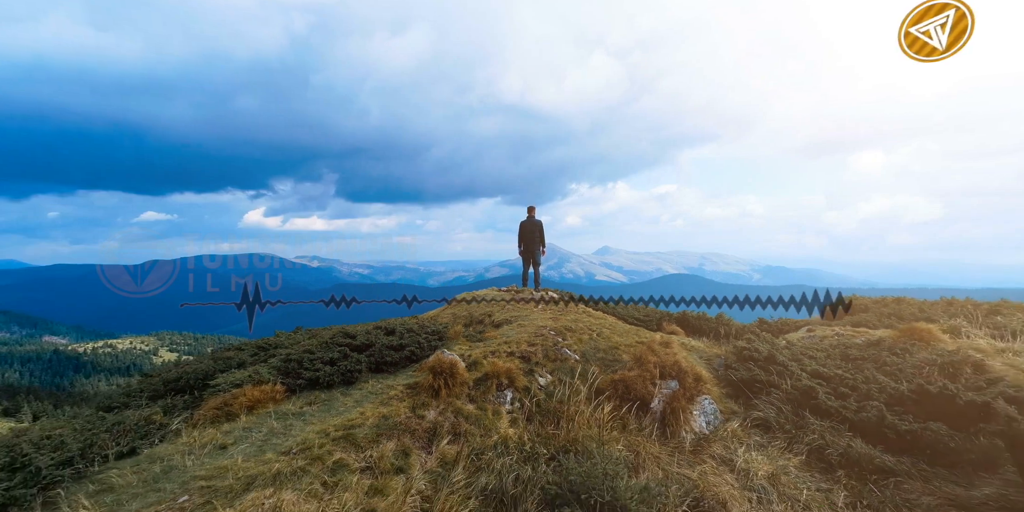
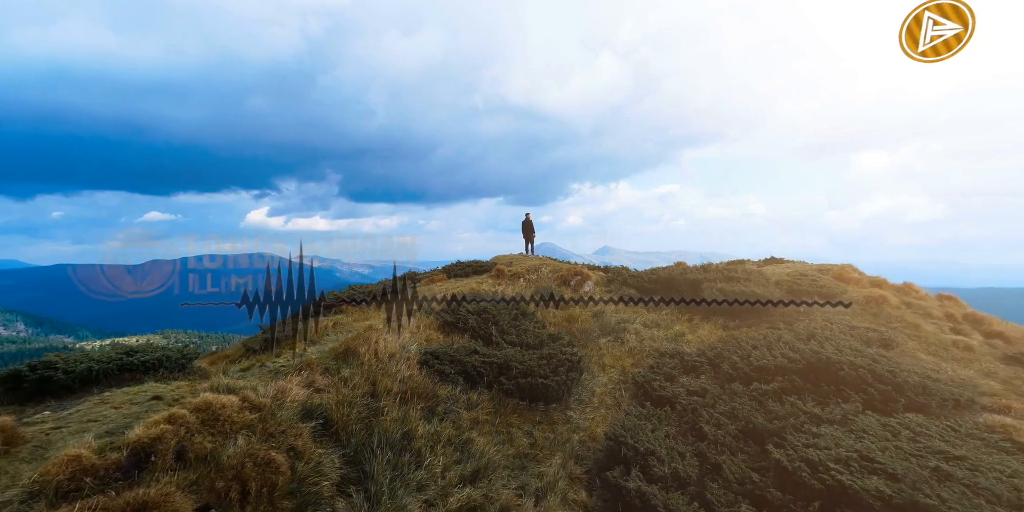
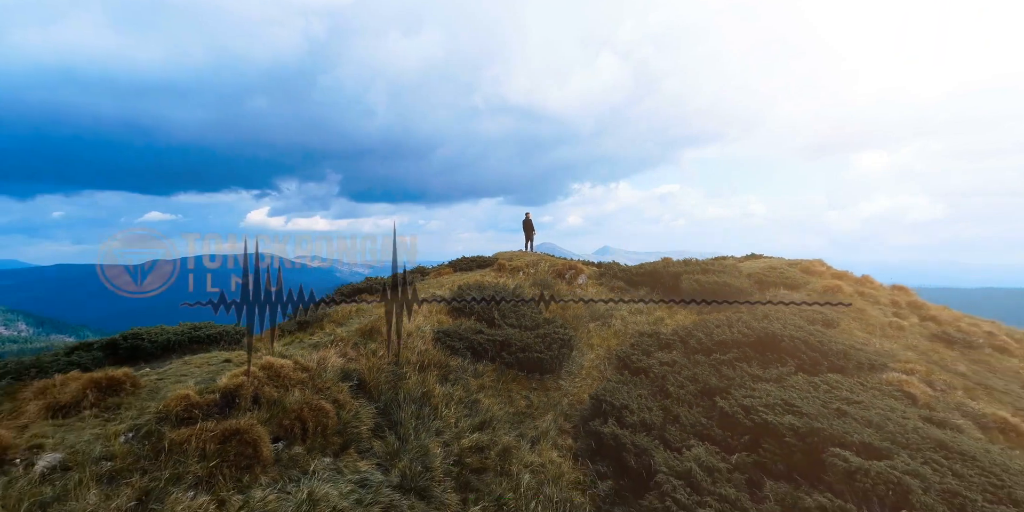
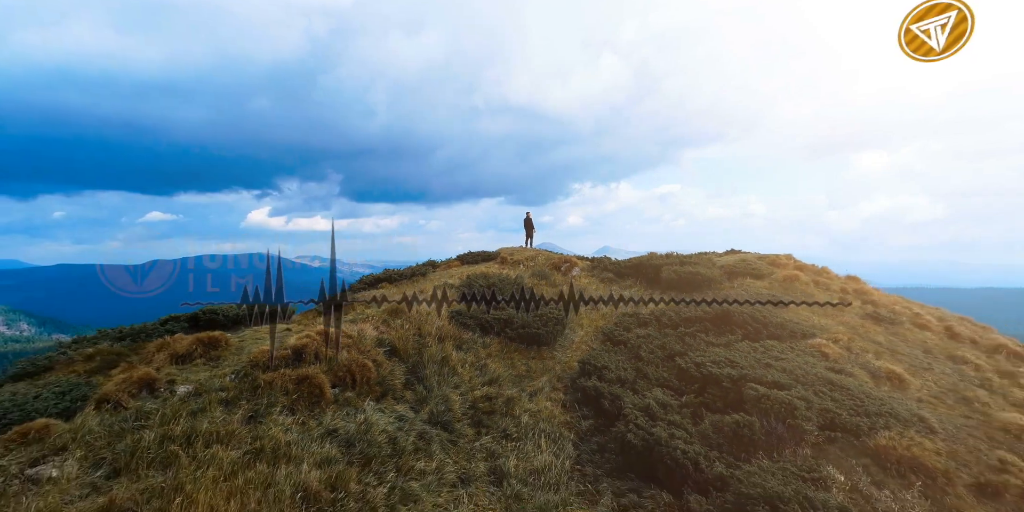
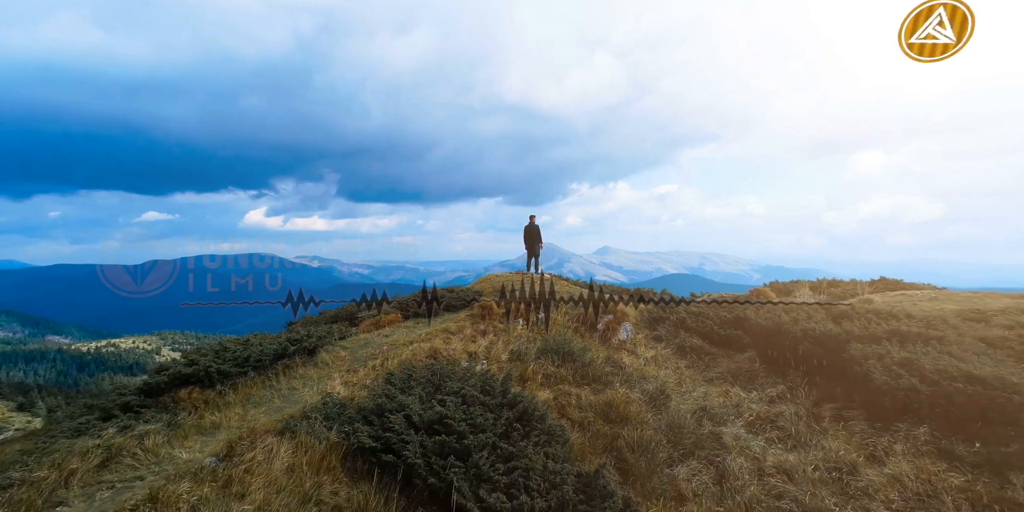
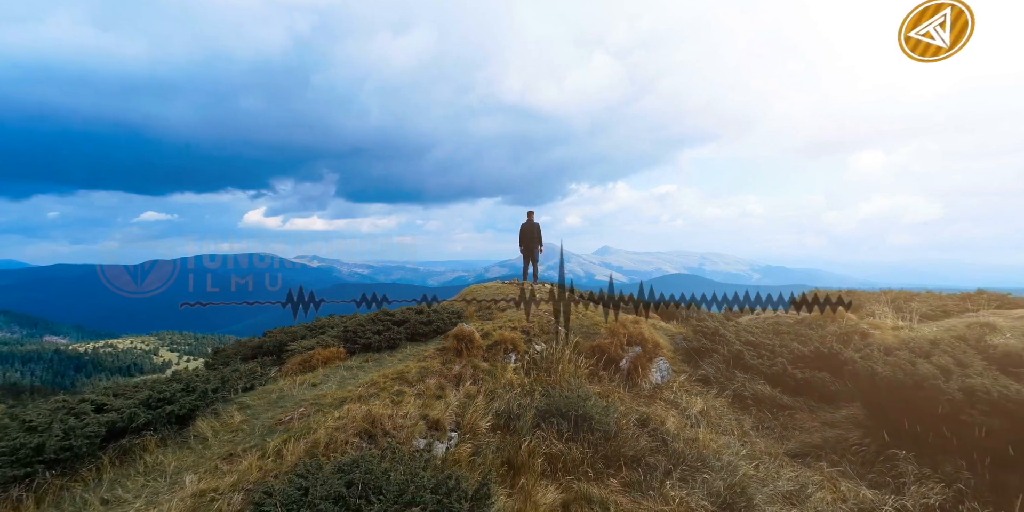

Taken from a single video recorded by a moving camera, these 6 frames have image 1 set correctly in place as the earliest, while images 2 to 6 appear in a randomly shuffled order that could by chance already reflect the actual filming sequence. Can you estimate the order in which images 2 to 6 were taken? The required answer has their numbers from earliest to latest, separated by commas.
6, 5, 2, 3, 4
